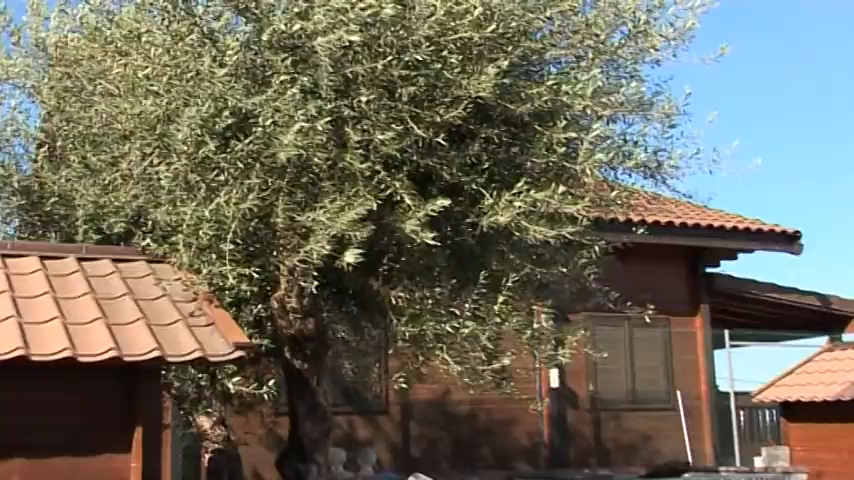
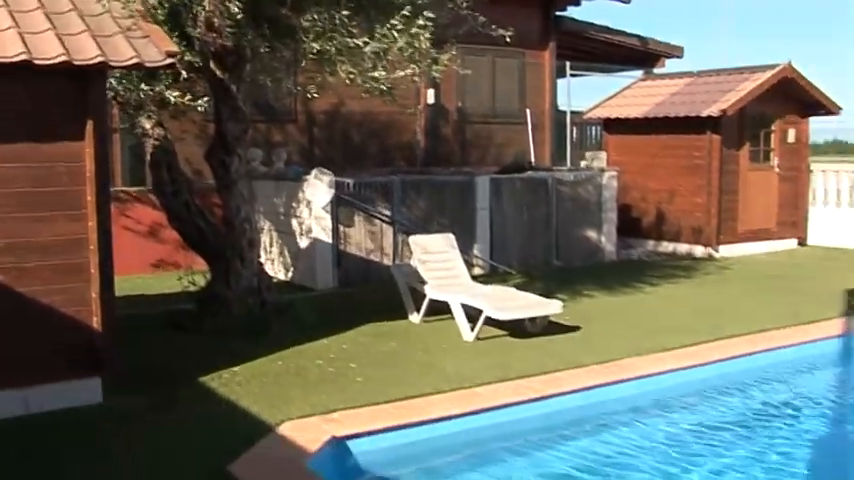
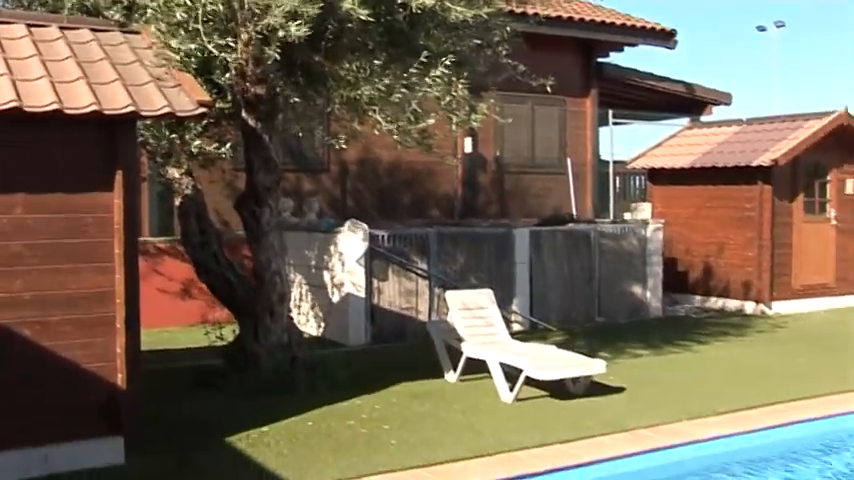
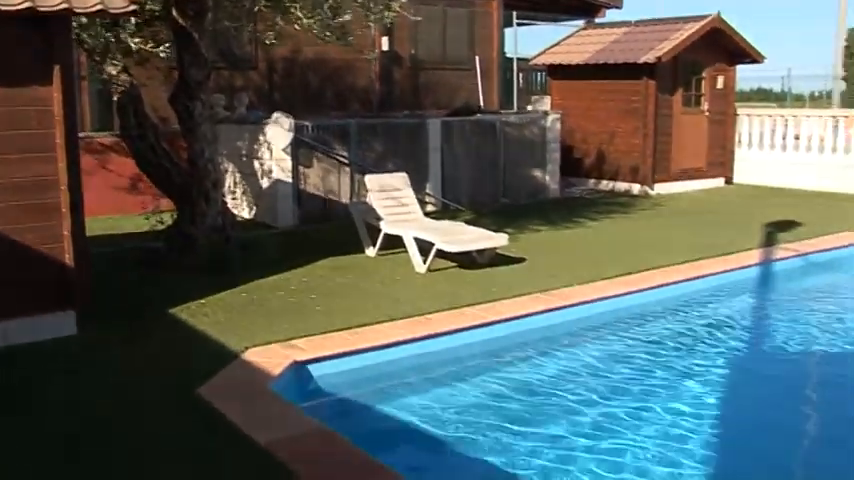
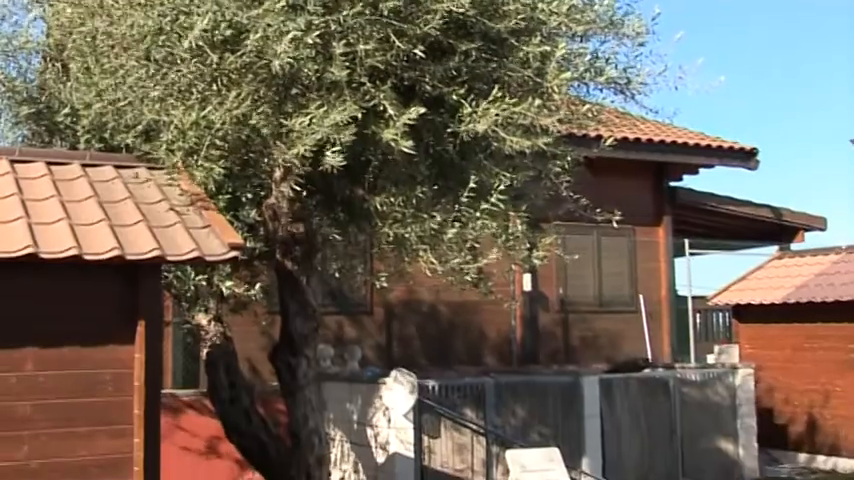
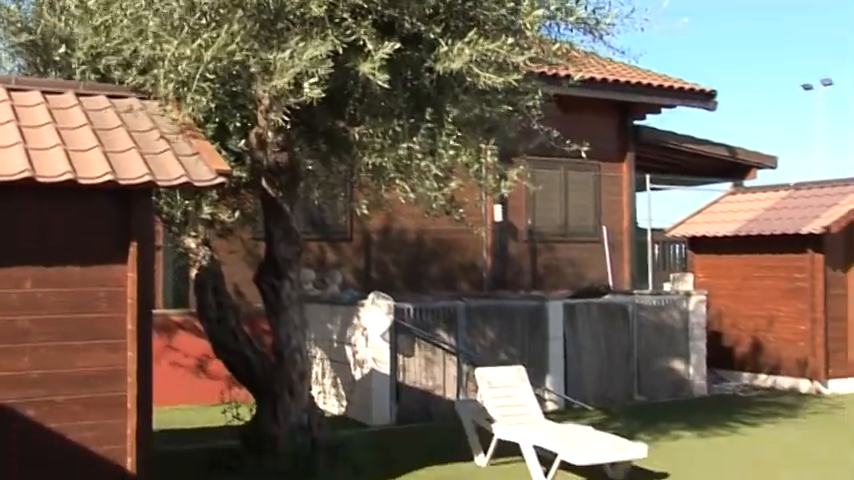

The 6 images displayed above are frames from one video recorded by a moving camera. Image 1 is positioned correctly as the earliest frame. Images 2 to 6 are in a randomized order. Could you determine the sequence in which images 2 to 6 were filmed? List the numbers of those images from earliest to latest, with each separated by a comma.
5, 6, 3, 2, 4
